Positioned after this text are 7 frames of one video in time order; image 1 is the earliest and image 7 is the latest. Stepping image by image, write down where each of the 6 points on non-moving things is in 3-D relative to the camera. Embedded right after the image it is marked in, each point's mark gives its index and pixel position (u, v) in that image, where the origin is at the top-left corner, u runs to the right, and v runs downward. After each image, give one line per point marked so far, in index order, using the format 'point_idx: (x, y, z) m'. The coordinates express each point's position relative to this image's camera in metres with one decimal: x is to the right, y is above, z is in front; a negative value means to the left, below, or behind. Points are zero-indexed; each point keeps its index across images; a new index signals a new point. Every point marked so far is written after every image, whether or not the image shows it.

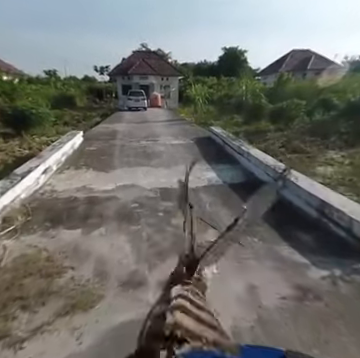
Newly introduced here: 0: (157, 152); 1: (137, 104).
0: (-0.6, +0.7, +6.6) m
1: (-3.3, +5.7, +18.8) m
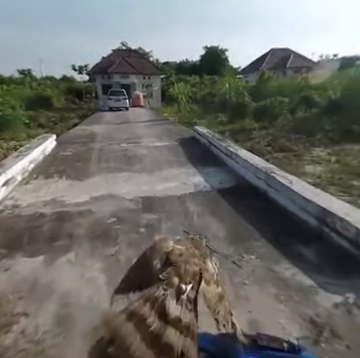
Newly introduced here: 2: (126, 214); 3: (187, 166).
0: (-1.0, +0.6, +6.1) m
1: (-4.6, +5.5, +18.2) m
2: (-0.7, -0.5, +3.3) m
3: (+0.2, +0.2, +5.3) m
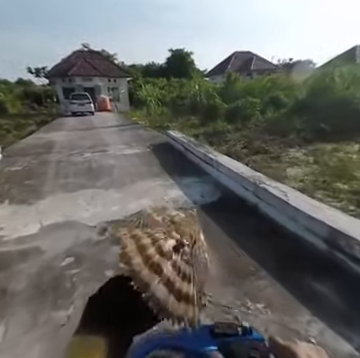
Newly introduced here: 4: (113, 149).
0: (-1.6, +0.3, +5.3) m
1: (-6.7, +4.9, +17.0) m
2: (-1.0, -0.7, +2.5) m
3: (-0.3, 0.0, +4.7) m
4: (-1.8, +0.8, +6.6) m
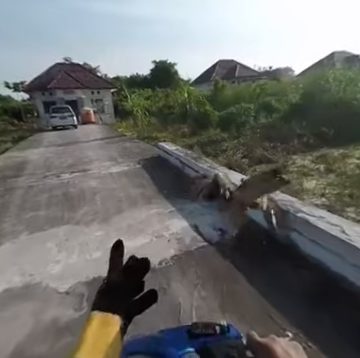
0: (-1.7, -0.2, +4.3) m
1: (-7.5, +3.7, +15.9) m
2: (-0.8, -1.1, +1.5) m
3: (-0.3, -0.4, +3.7) m
4: (-1.9, +0.3, +5.7) m
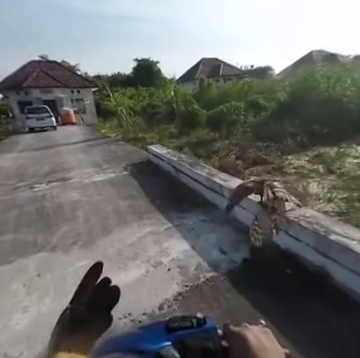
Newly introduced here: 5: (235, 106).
0: (-1.7, -0.4, +3.7) m
1: (-8.3, +3.4, +14.9) m
2: (-0.7, -1.2, +1.0) m
3: (-0.4, -0.5, +3.2) m
4: (-2.1, +0.1, +5.0) m
5: (+2.4, +3.1, +10.4) m
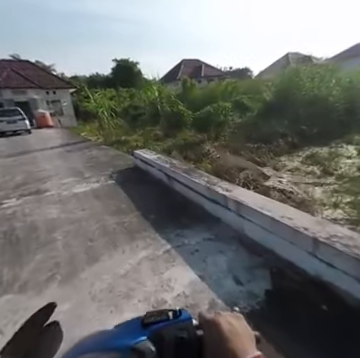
0: (-1.8, -0.6, +3.1) m
1: (-9.2, +2.9, +13.8) m
2: (-0.5, -1.4, +0.5) m
3: (-0.4, -0.7, +2.7) m
4: (-2.2, -0.1, +4.4) m
5: (+1.7, +3.0, +10.1) m
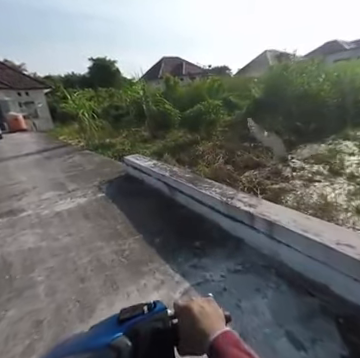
0: (-1.6, -0.8, +2.4) m
1: (-10.0, +2.4, +12.6) m
2: (-0.2, -1.5, -0.1) m
3: (-0.2, -0.8, +2.1) m
4: (-2.2, -0.4, +3.7) m
5: (+1.2, +2.9, +9.6) m
